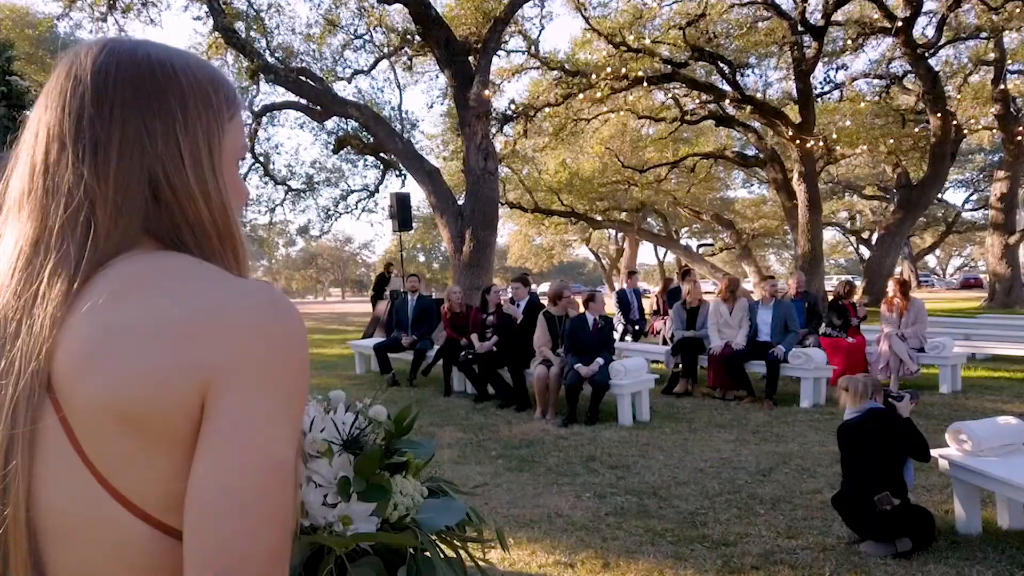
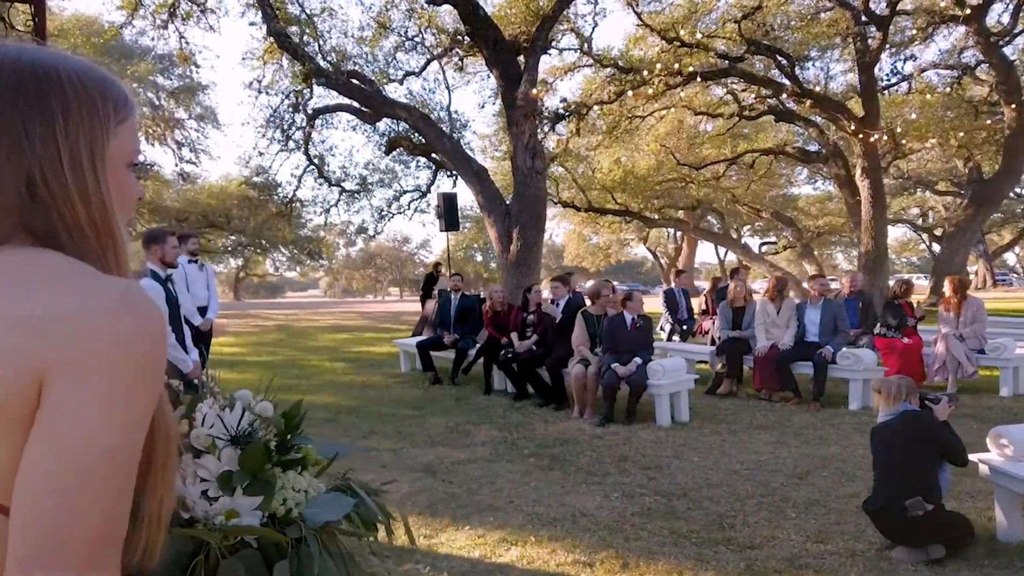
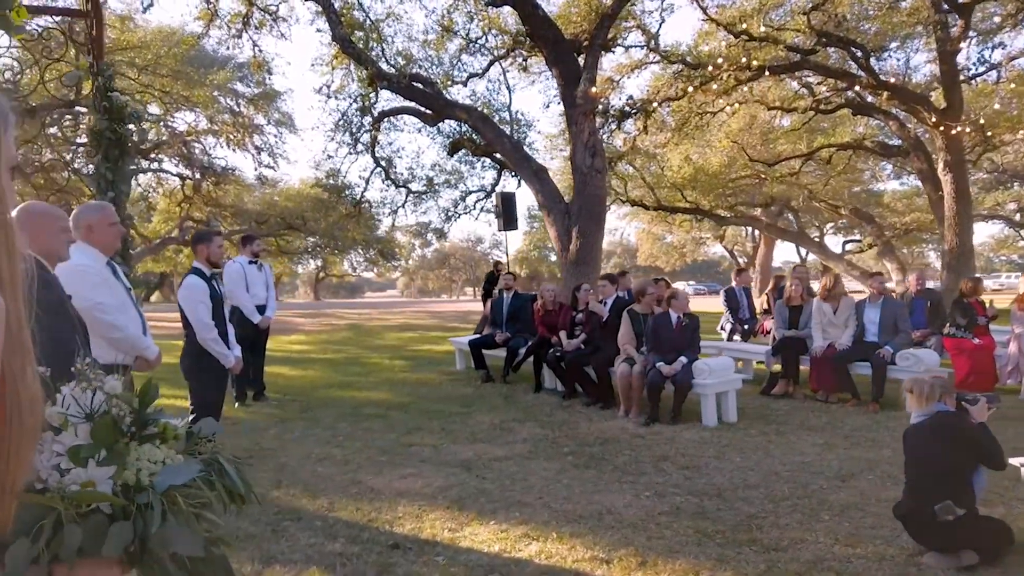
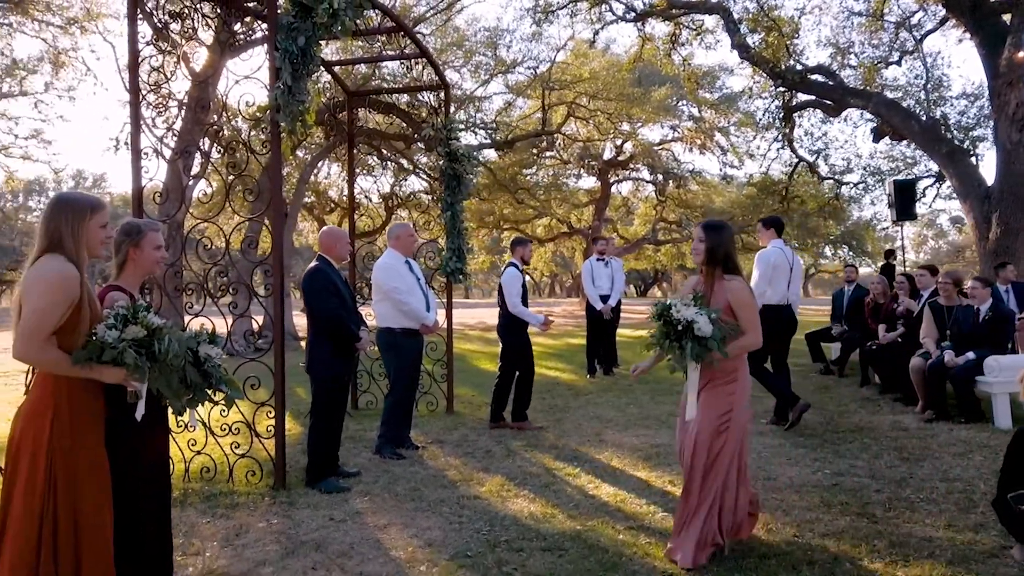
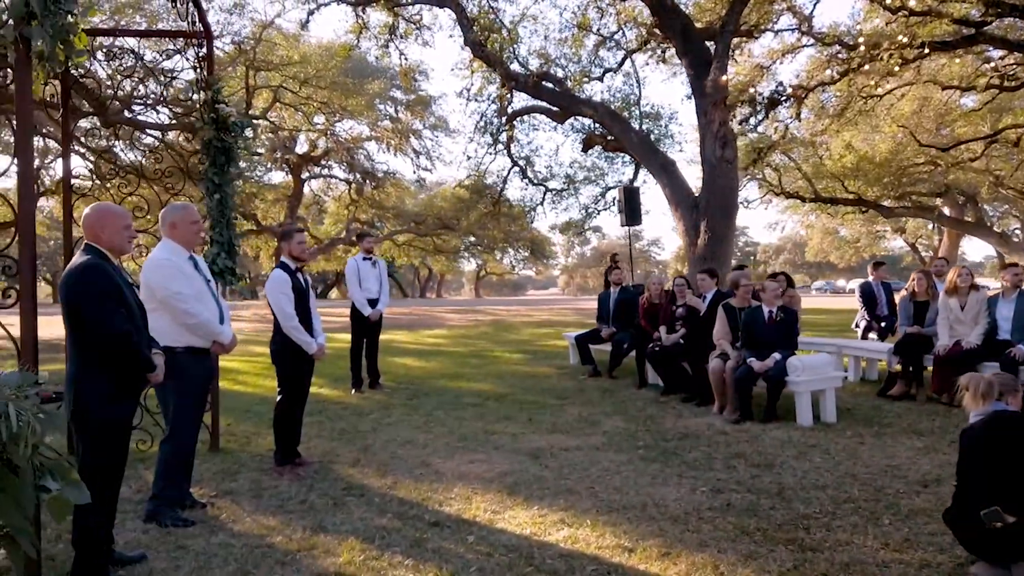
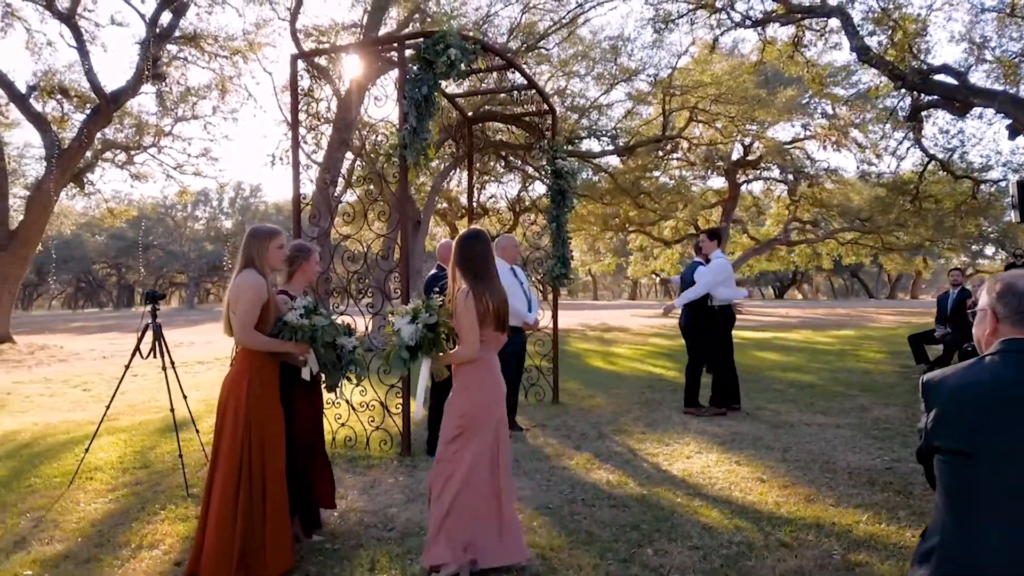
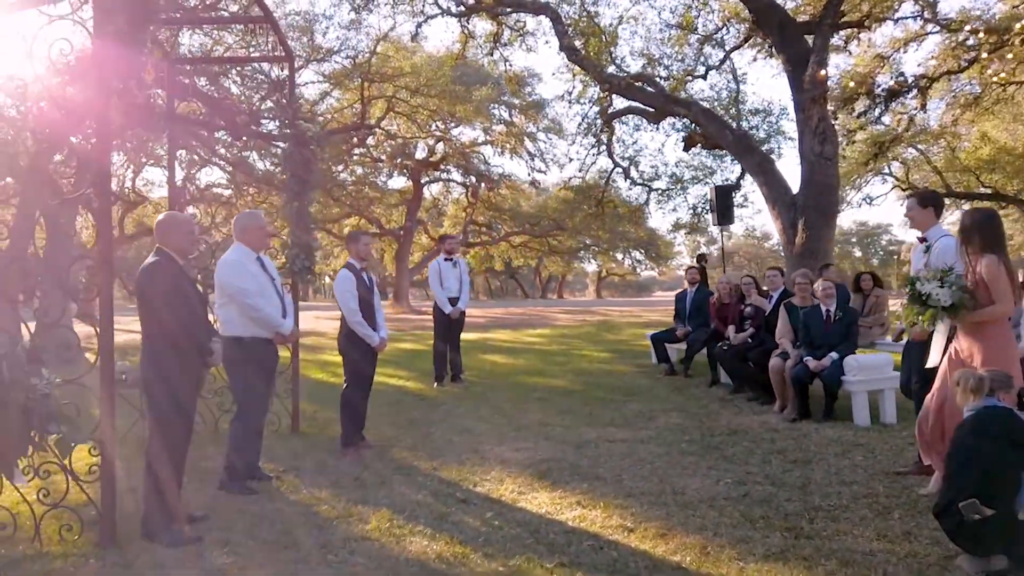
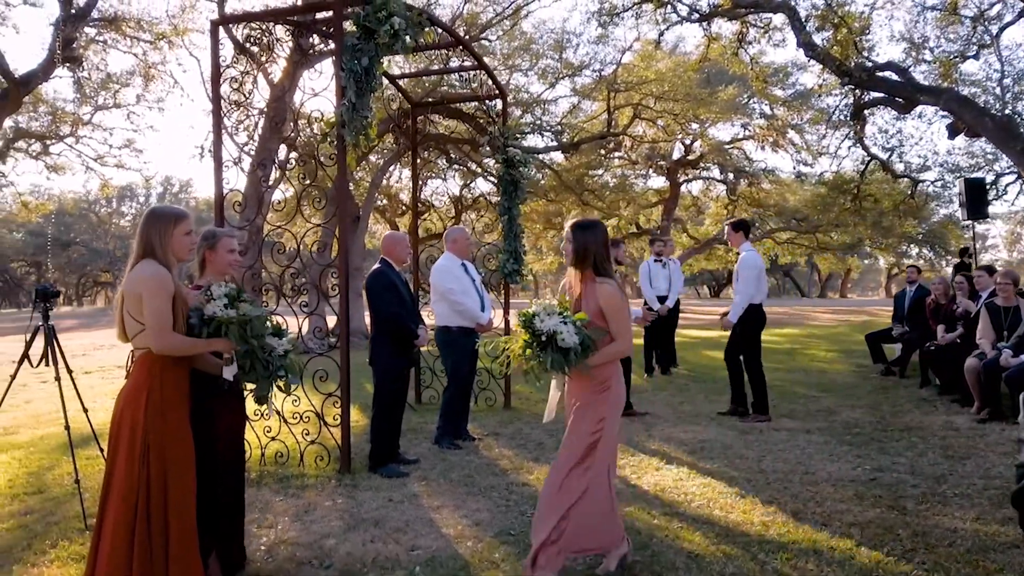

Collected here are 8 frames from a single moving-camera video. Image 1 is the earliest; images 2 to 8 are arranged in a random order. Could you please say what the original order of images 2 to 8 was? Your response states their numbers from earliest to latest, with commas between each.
2, 3, 5, 7, 4, 8, 6
